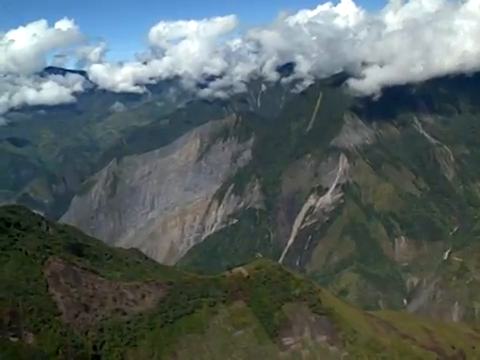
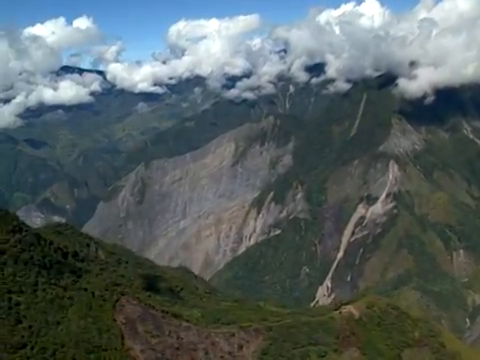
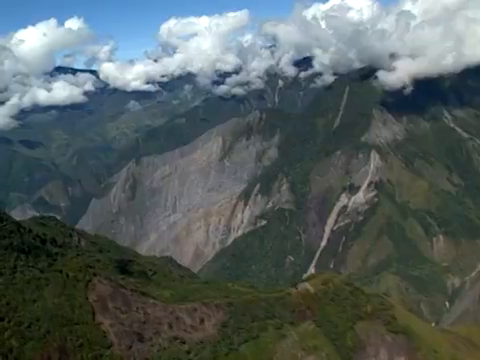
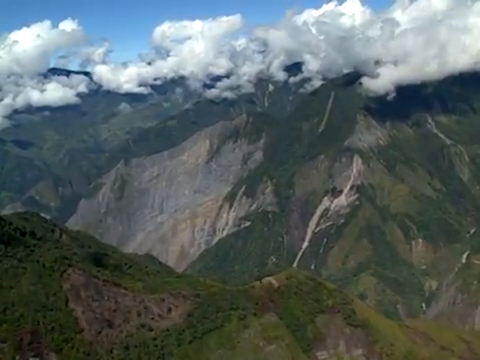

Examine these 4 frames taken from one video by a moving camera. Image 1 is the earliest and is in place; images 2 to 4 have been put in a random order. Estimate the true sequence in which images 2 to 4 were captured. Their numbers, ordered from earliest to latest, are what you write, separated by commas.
4, 3, 2
